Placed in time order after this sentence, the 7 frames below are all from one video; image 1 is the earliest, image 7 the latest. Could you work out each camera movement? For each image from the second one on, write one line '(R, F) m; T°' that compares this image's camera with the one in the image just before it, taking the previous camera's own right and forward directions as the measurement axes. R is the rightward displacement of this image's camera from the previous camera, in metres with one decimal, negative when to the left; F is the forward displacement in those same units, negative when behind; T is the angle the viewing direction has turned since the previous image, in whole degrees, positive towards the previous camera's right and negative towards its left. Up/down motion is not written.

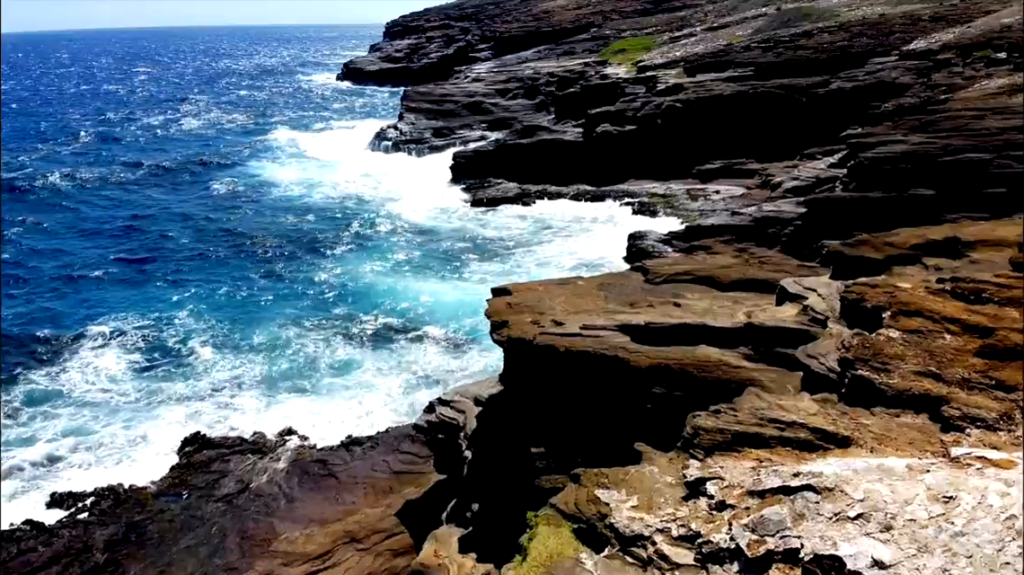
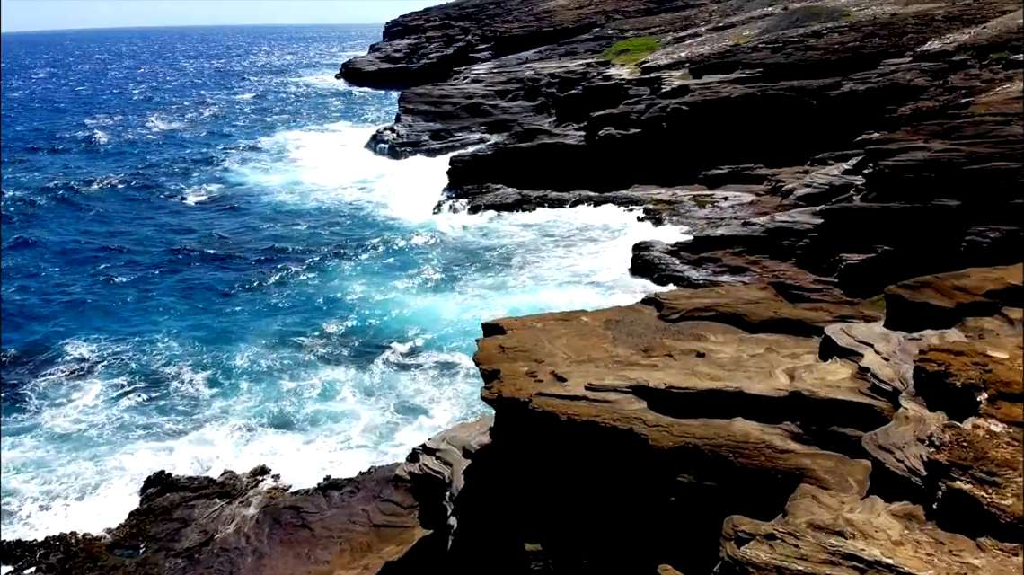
(+0.1, +1.4) m; 0°
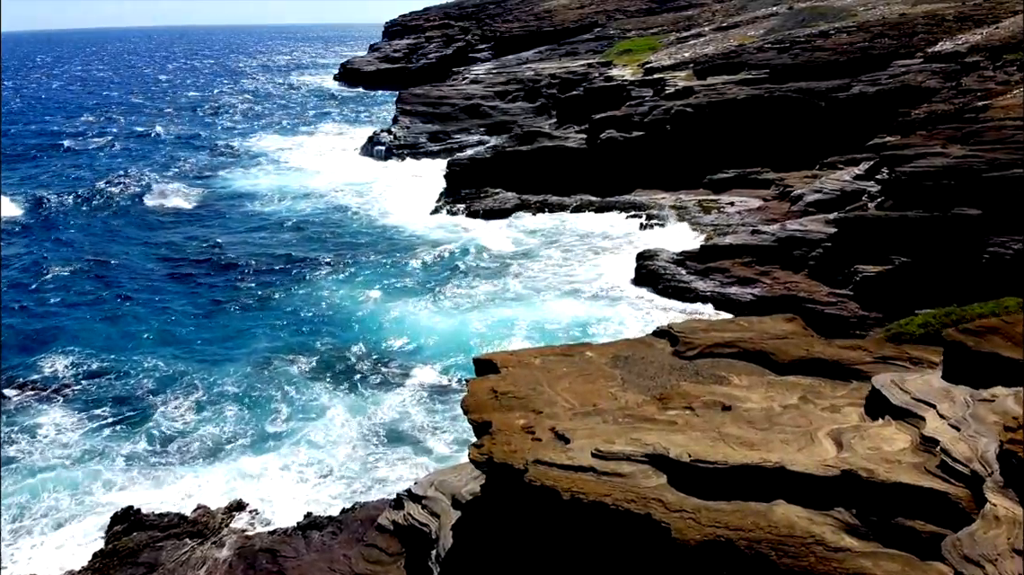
(+0.1, +1.1) m; 0°
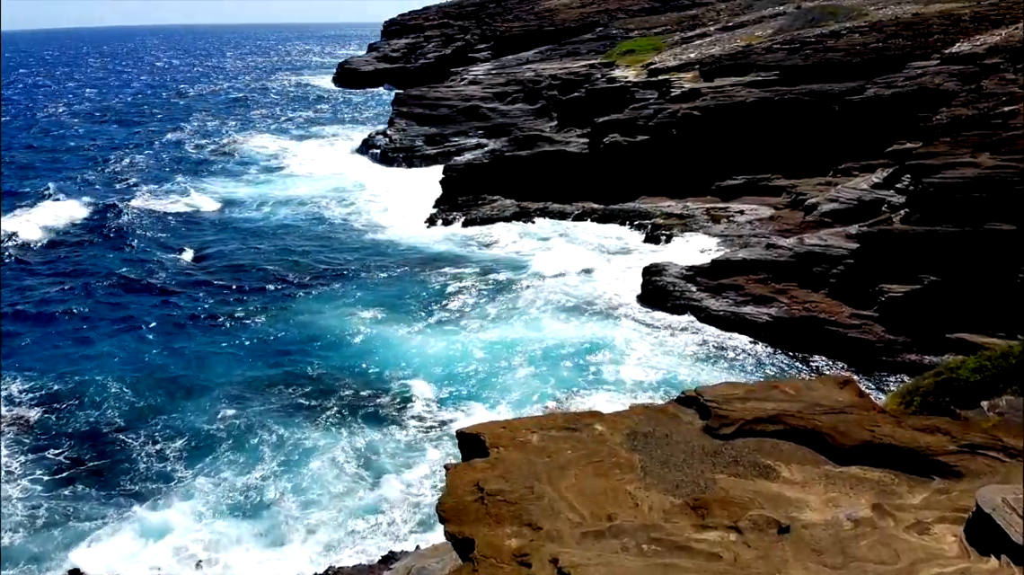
(+0.1, +1.6) m; 0°
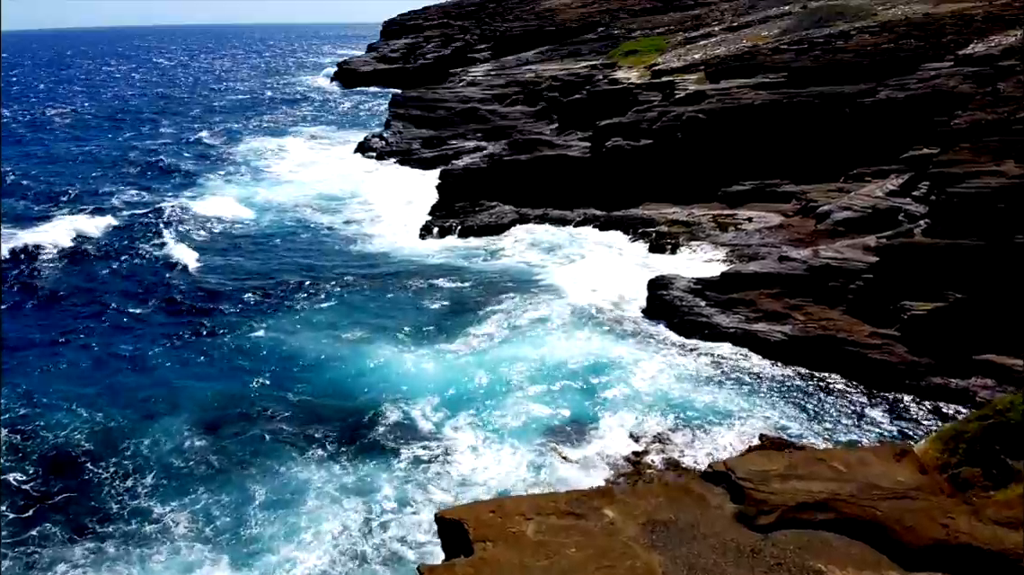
(+0.1, +1.2) m; 0°
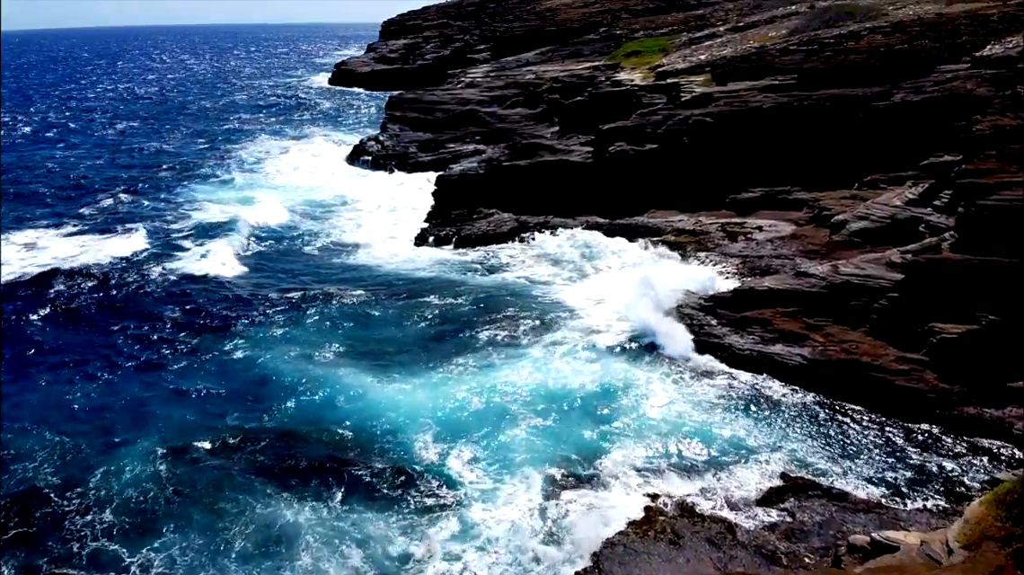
(+0.1, +1.4) m; 0°
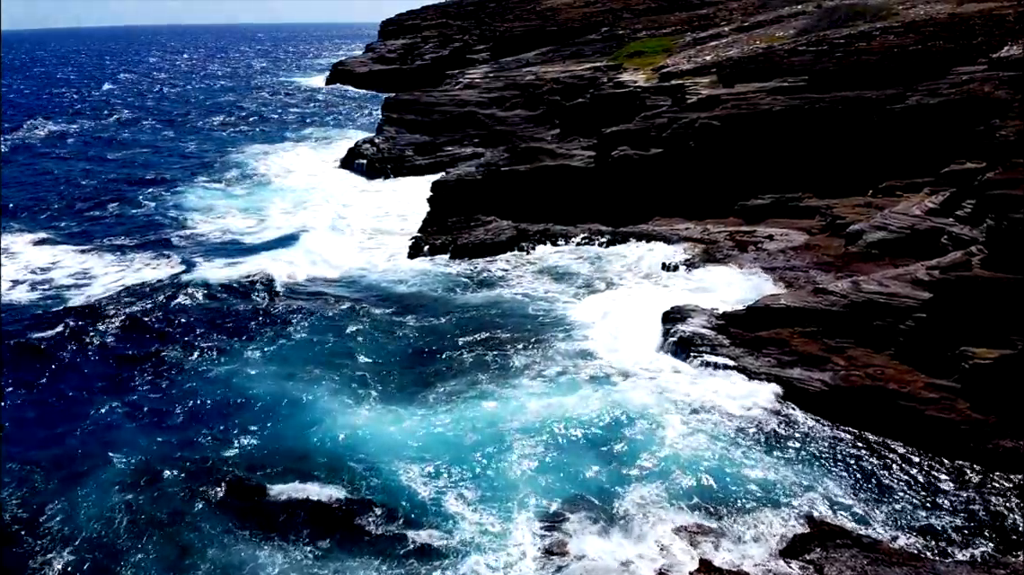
(0.0, +1.3) m; 0°
